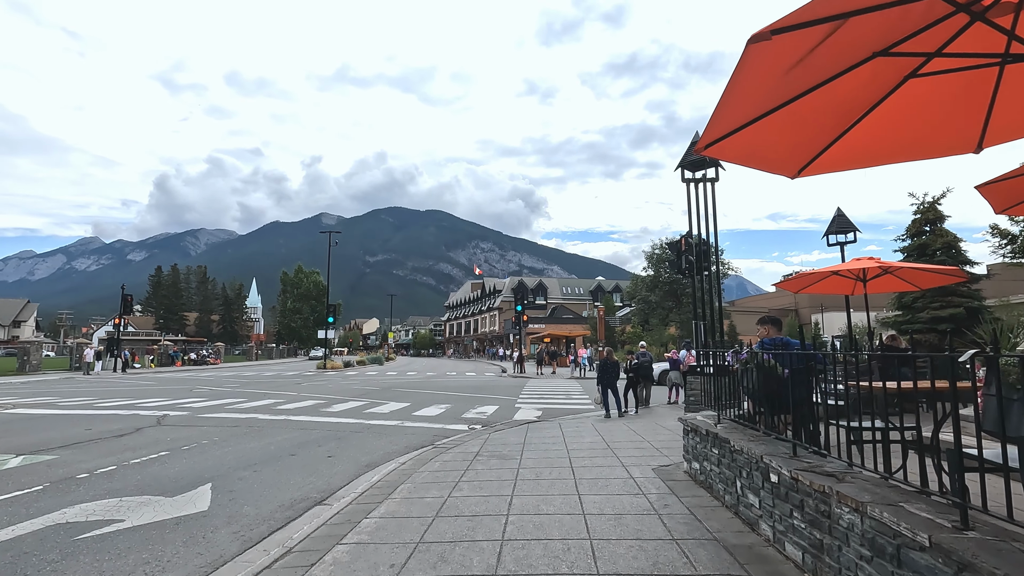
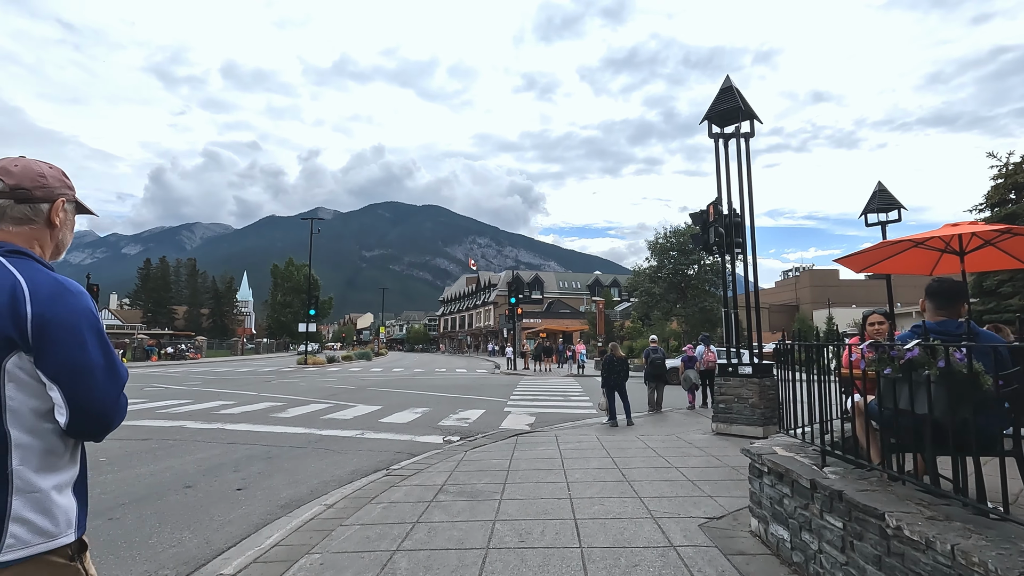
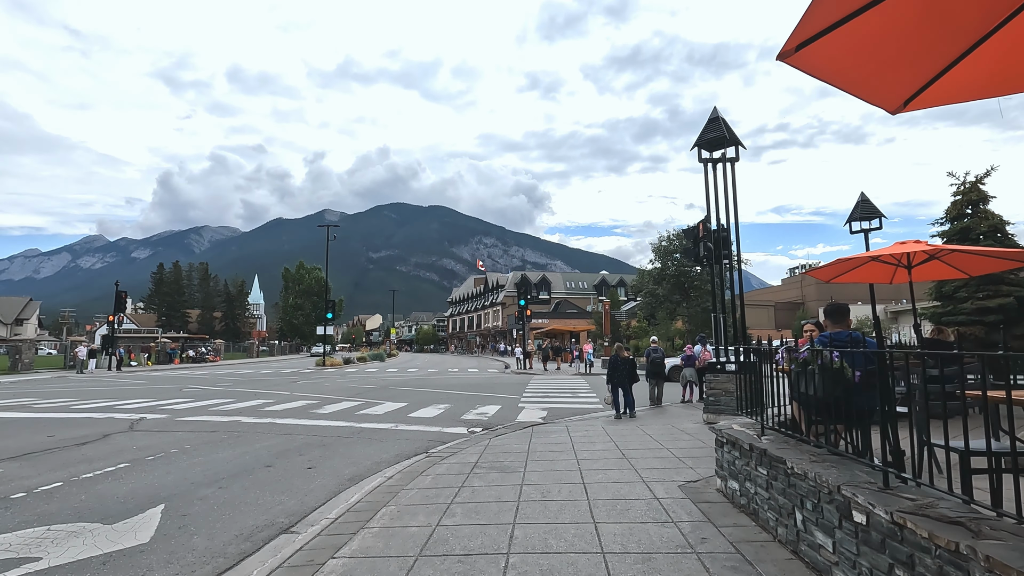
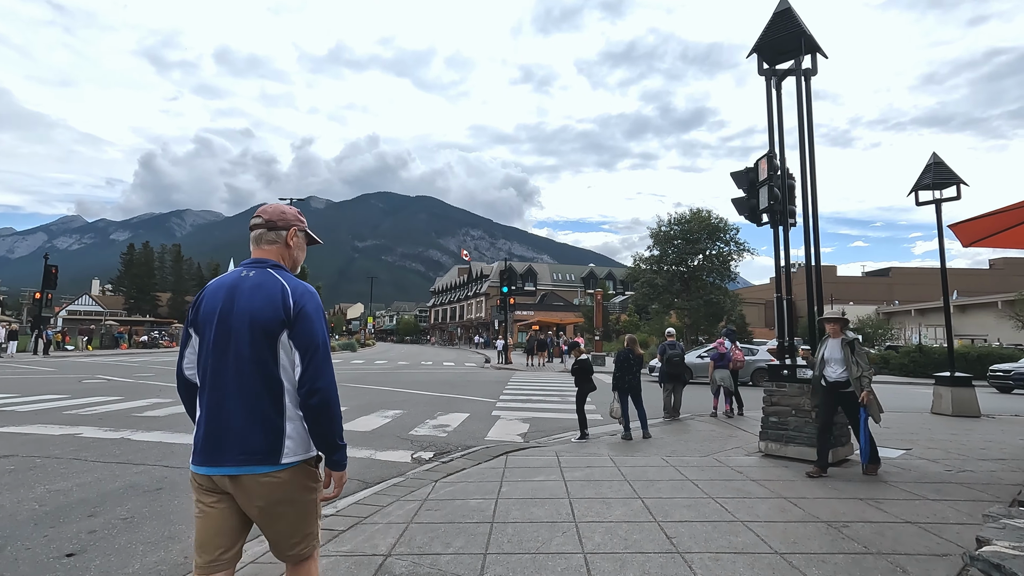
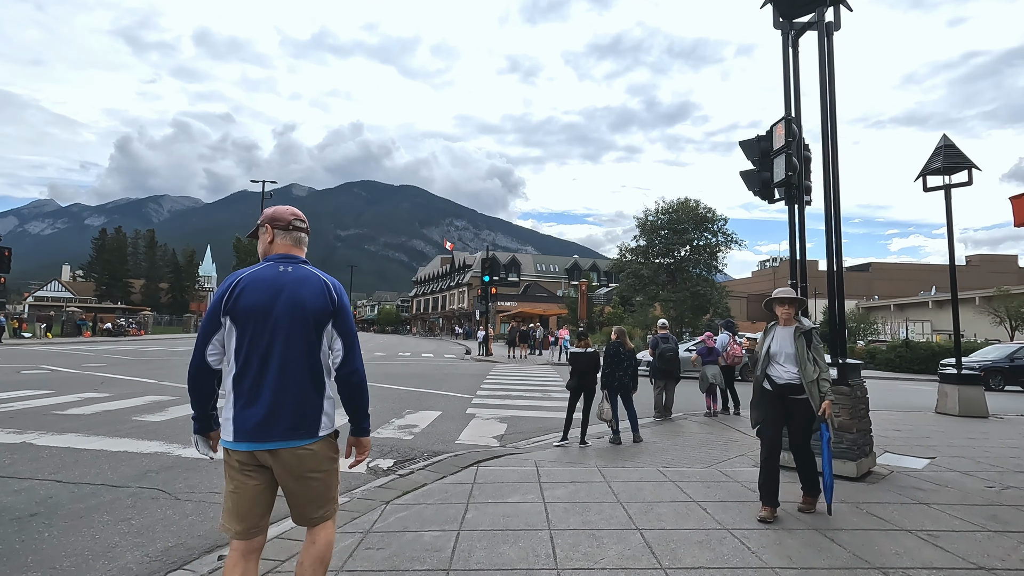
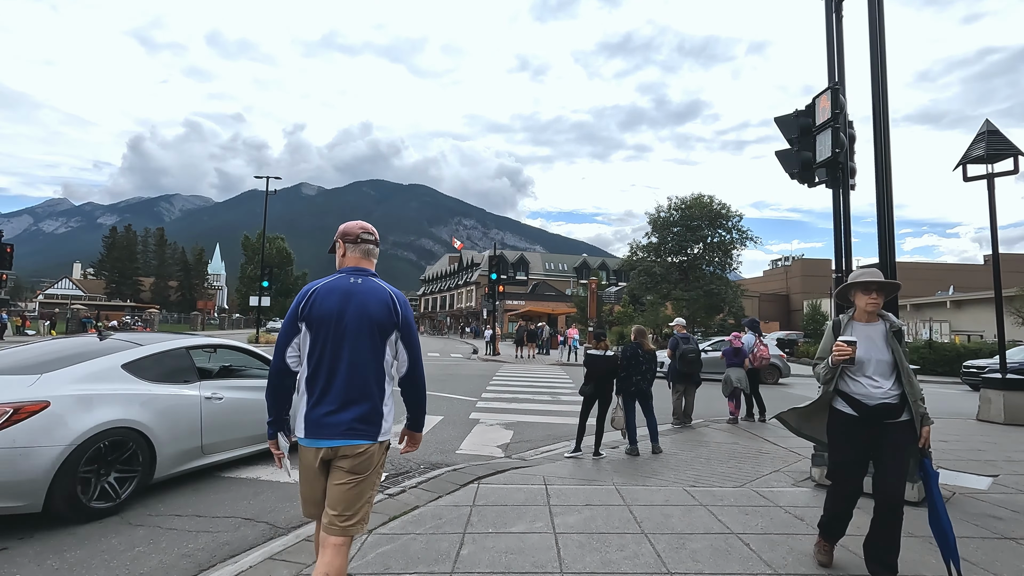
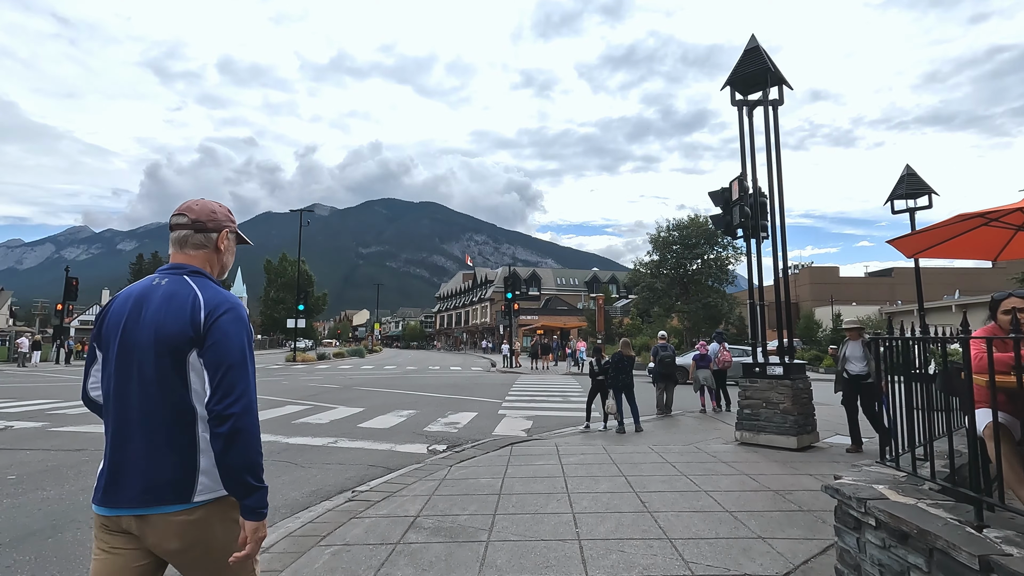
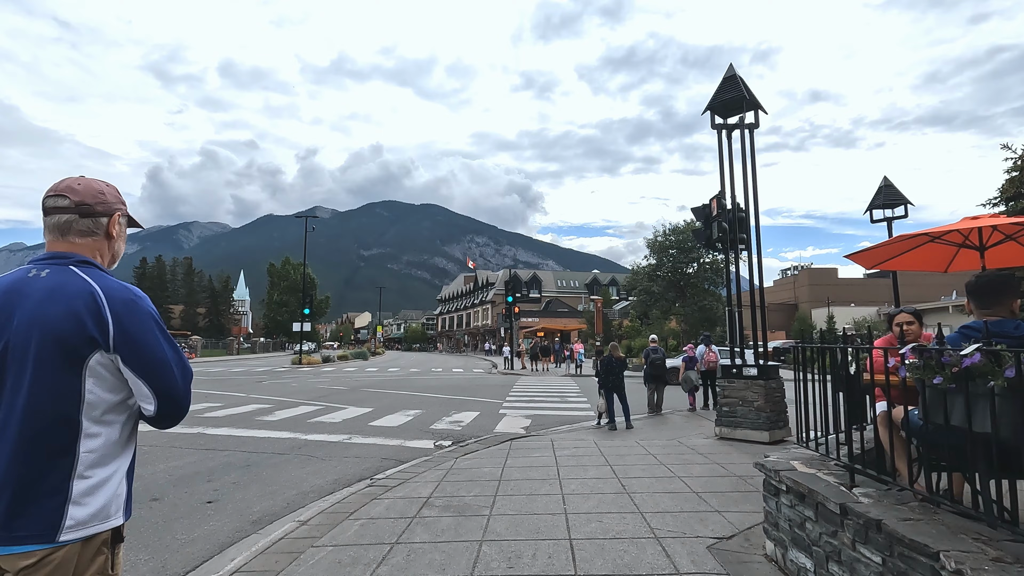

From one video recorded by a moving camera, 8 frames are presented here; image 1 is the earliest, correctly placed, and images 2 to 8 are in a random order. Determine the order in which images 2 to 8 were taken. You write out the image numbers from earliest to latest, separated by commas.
3, 2, 8, 7, 4, 5, 6
